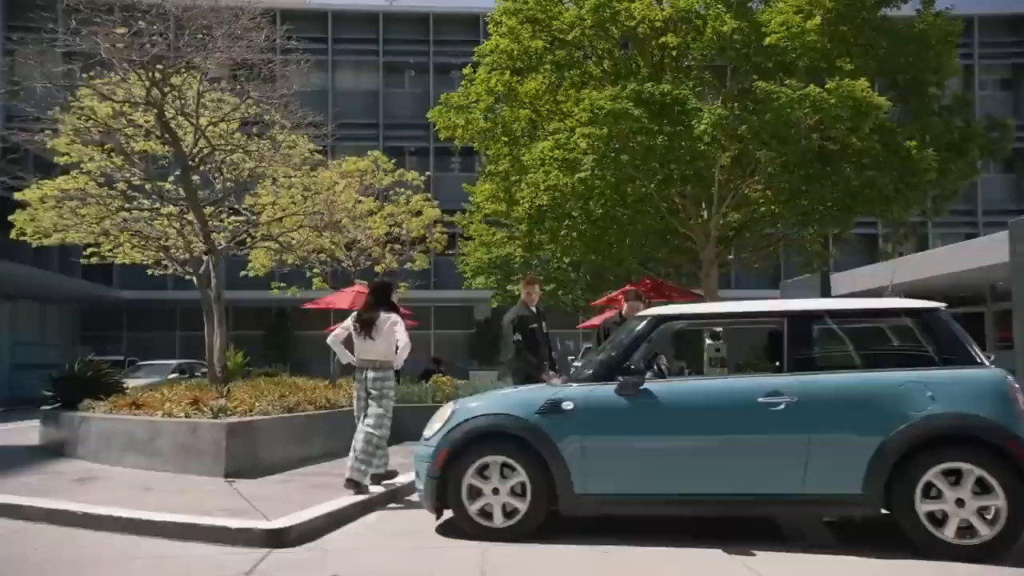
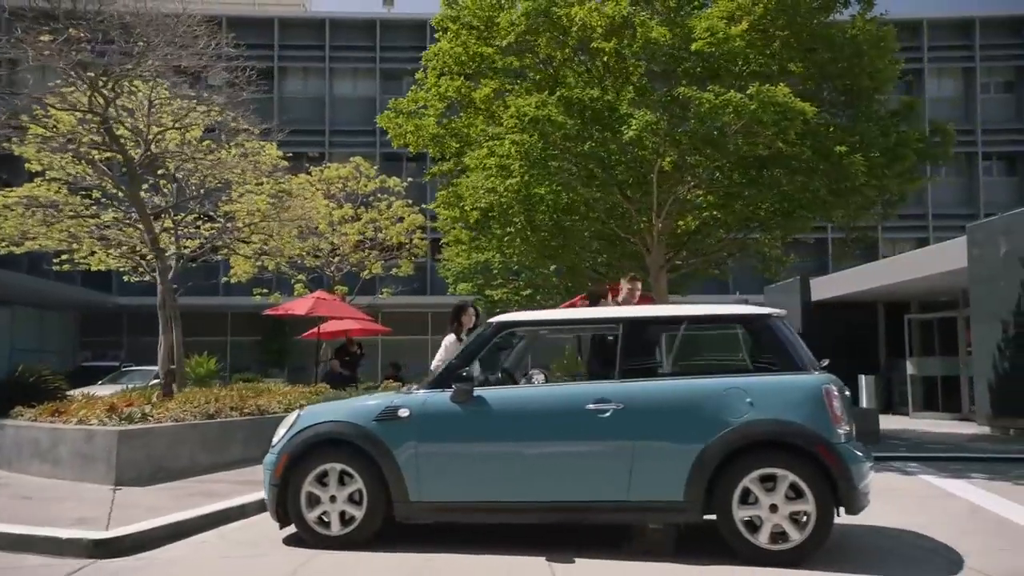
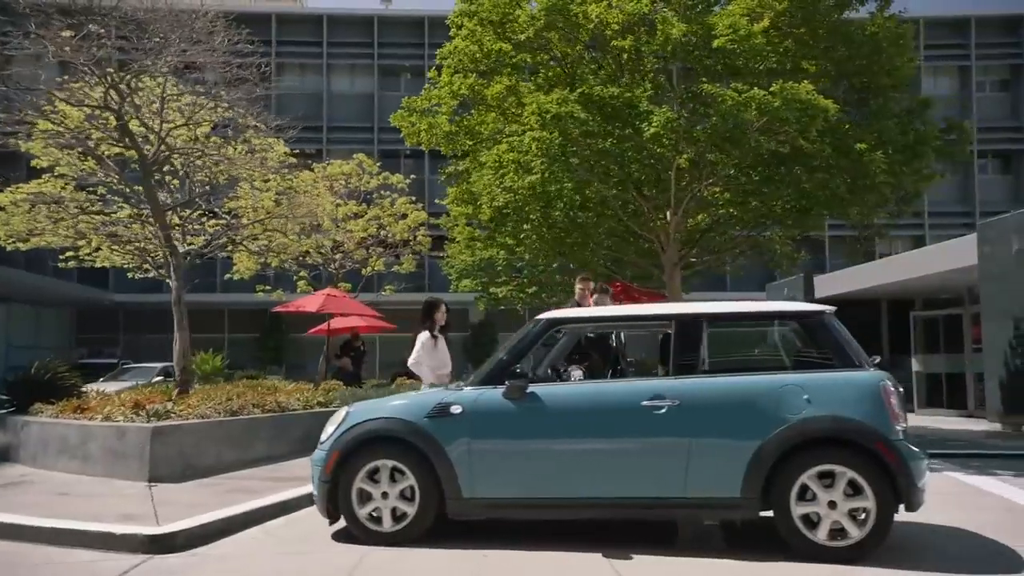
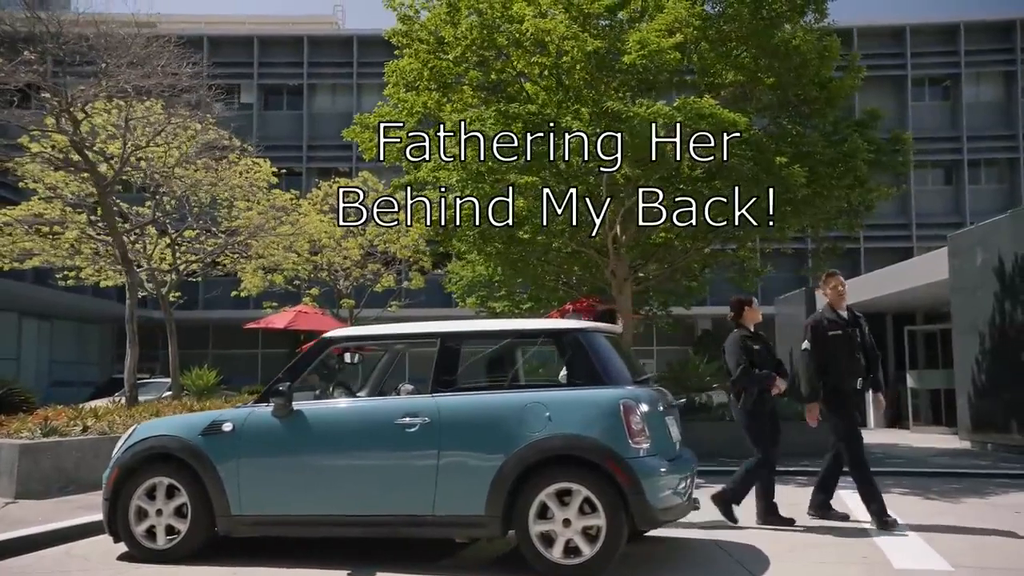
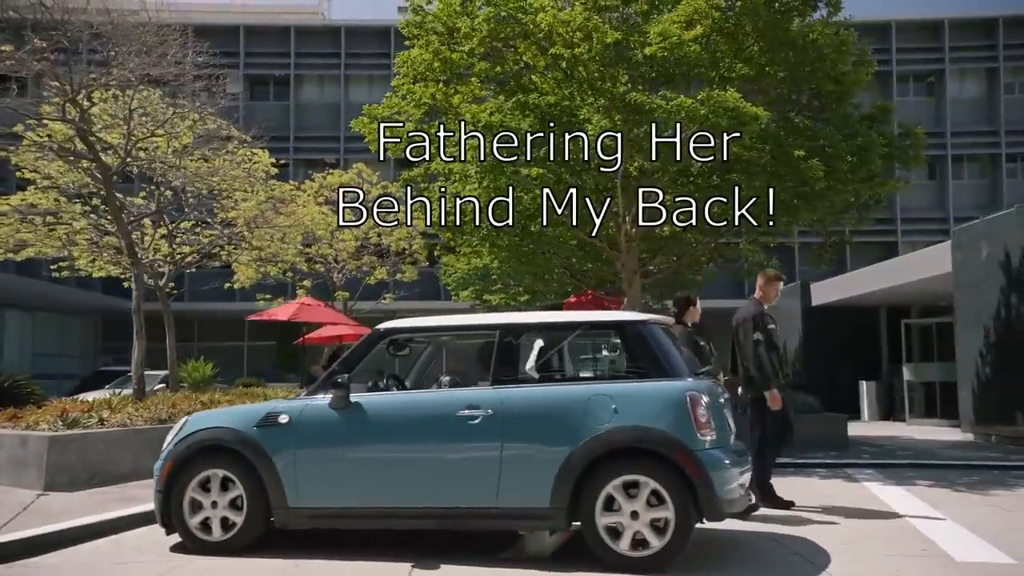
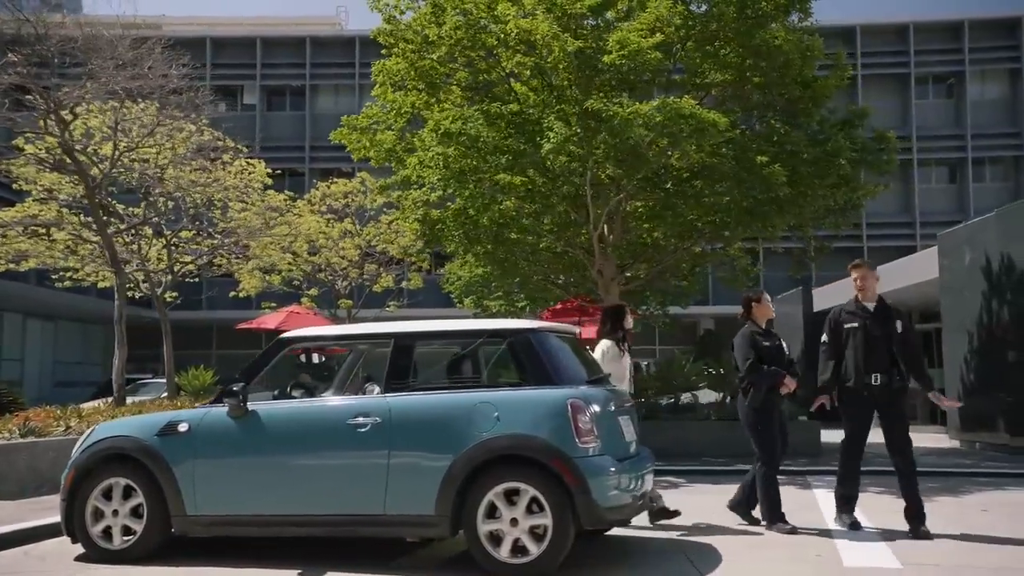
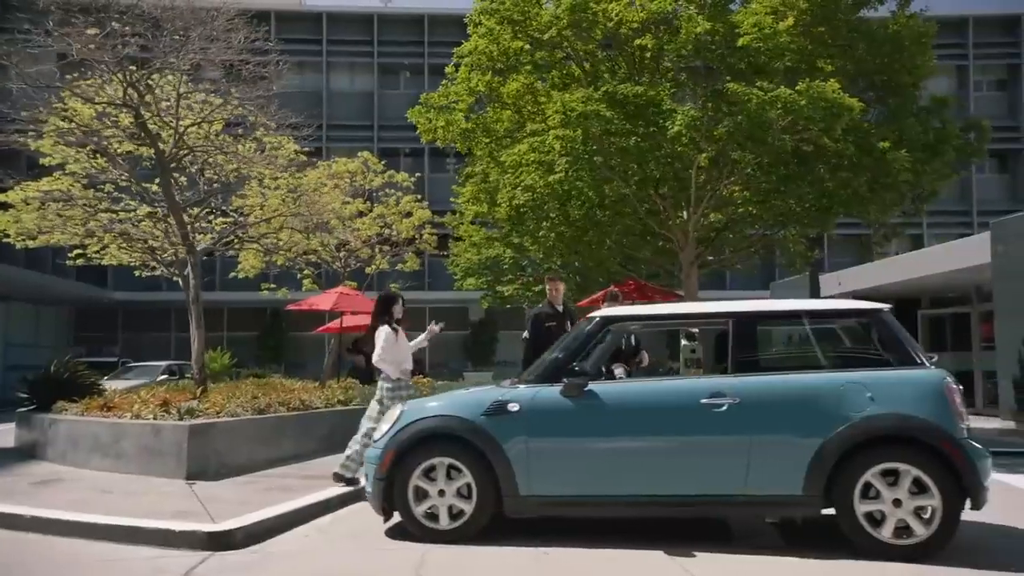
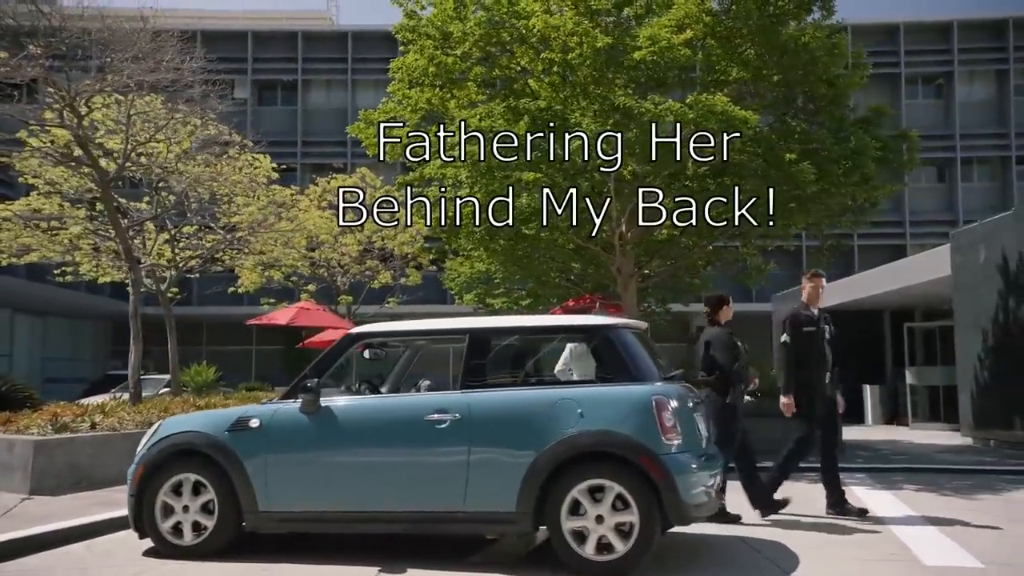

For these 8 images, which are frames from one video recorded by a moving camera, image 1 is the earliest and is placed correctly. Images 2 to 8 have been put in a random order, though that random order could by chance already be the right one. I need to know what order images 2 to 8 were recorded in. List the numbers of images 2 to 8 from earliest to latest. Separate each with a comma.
7, 3, 2, 5, 8, 4, 6
